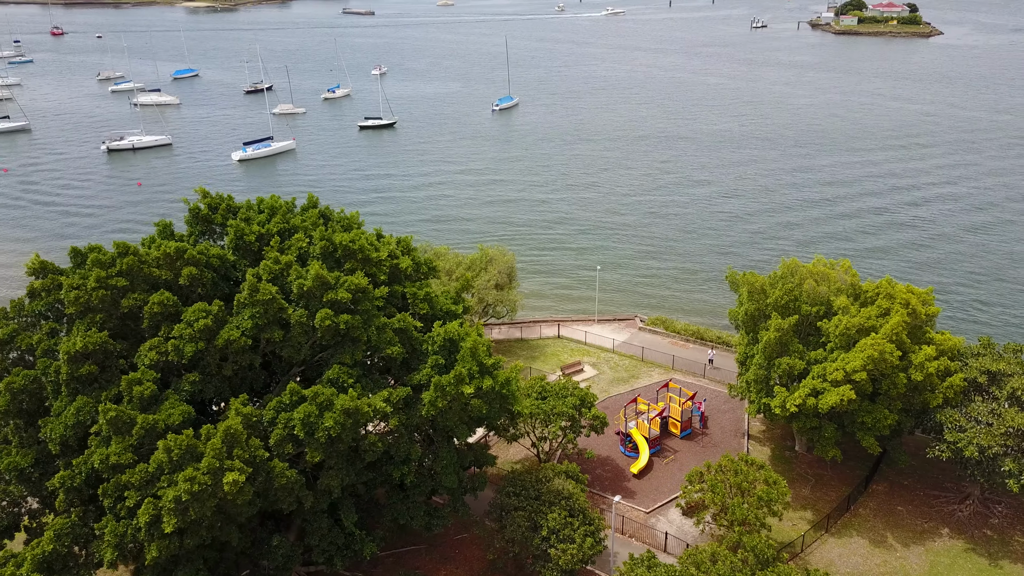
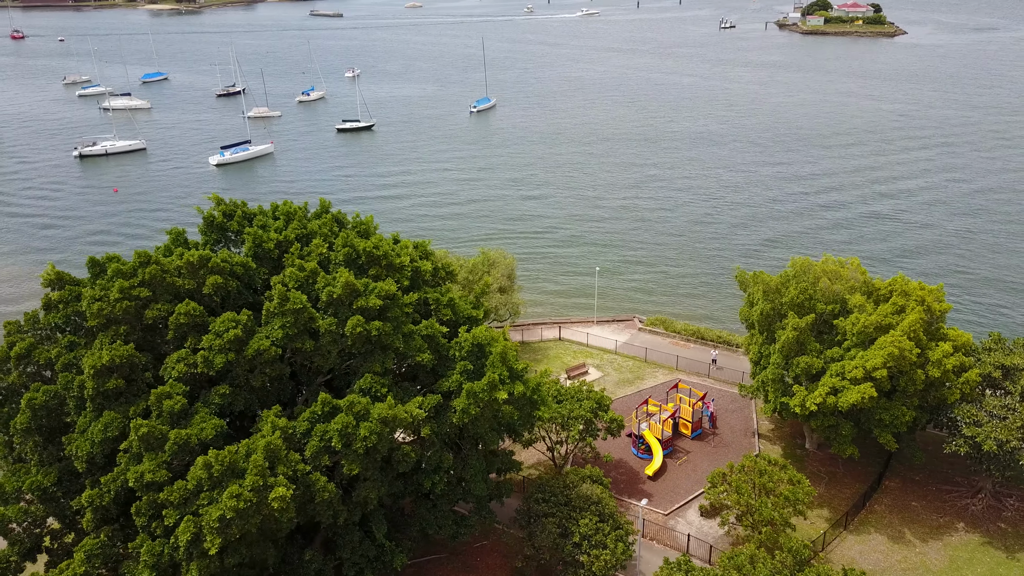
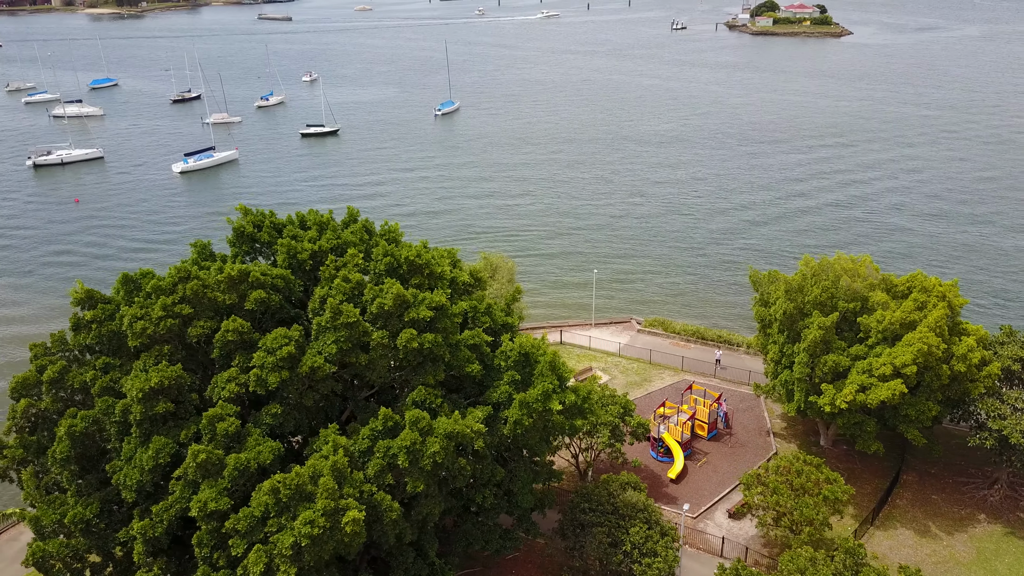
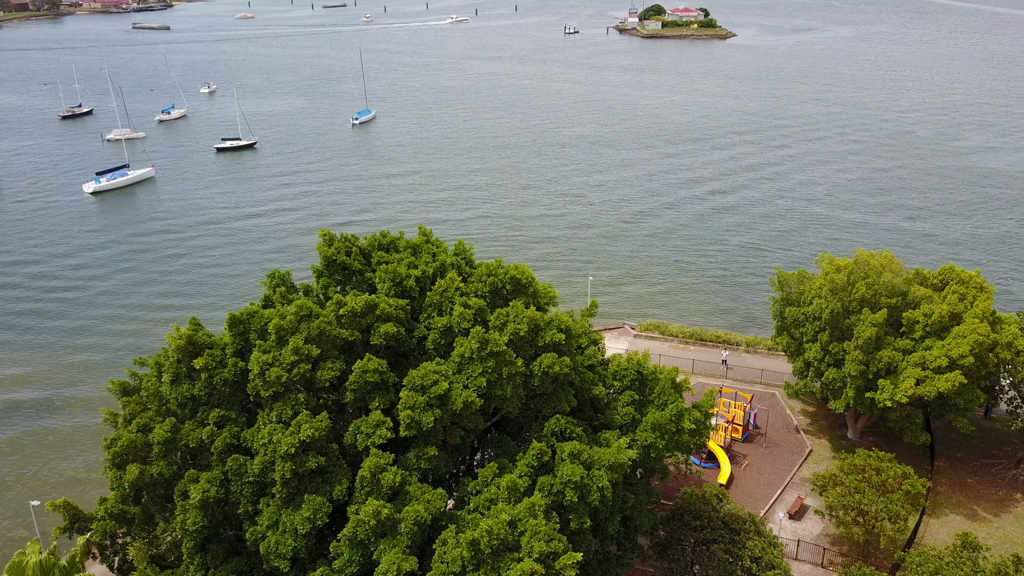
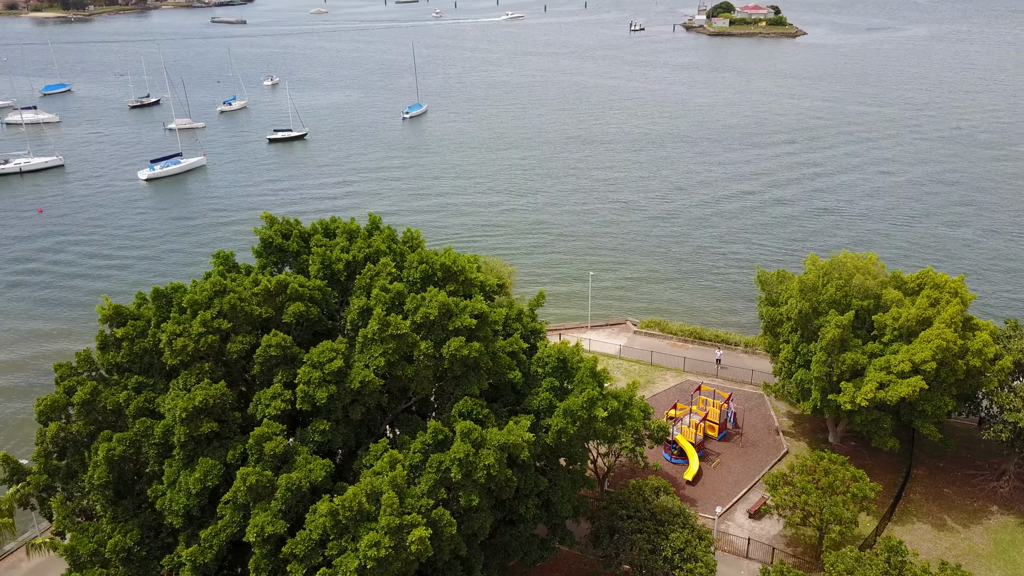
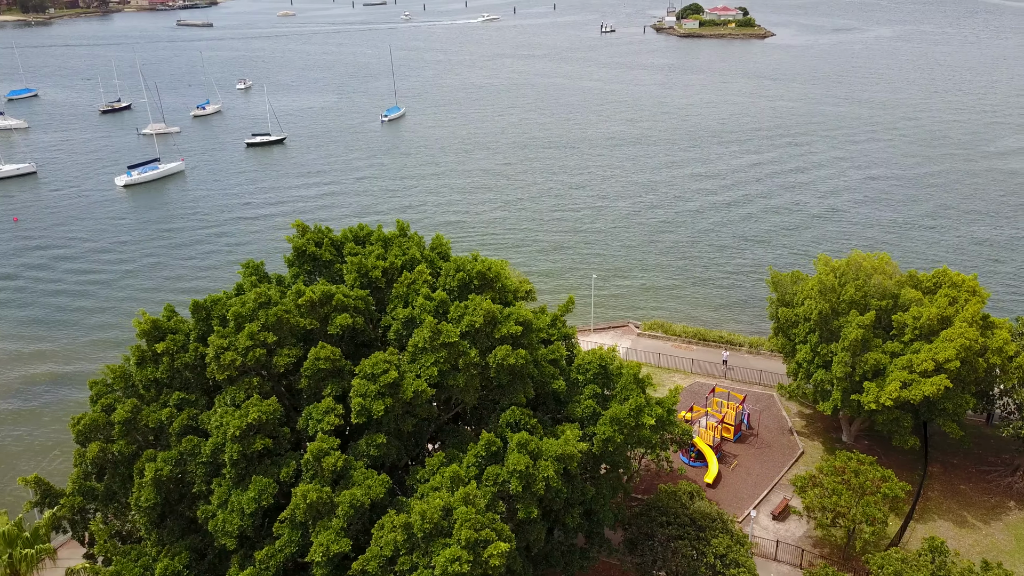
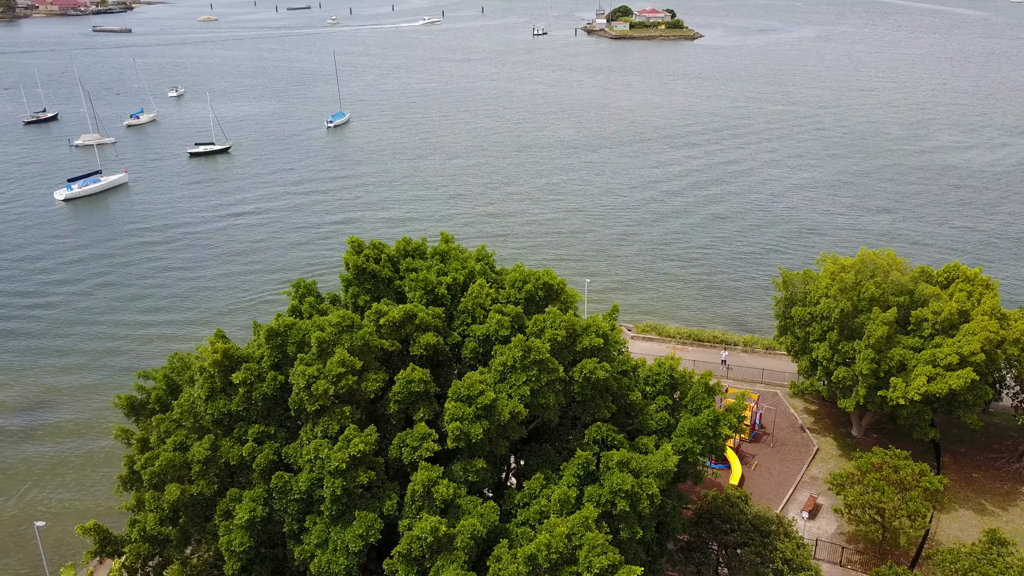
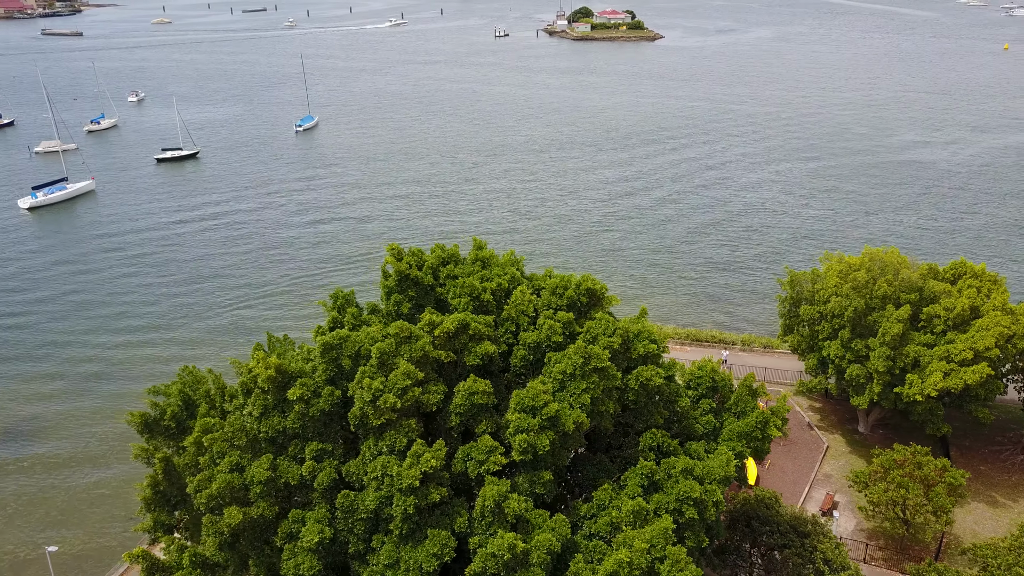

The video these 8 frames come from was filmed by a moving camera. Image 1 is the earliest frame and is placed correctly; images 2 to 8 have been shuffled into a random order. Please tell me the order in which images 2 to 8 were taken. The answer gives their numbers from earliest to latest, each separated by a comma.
2, 3, 5, 6, 4, 7, 8
